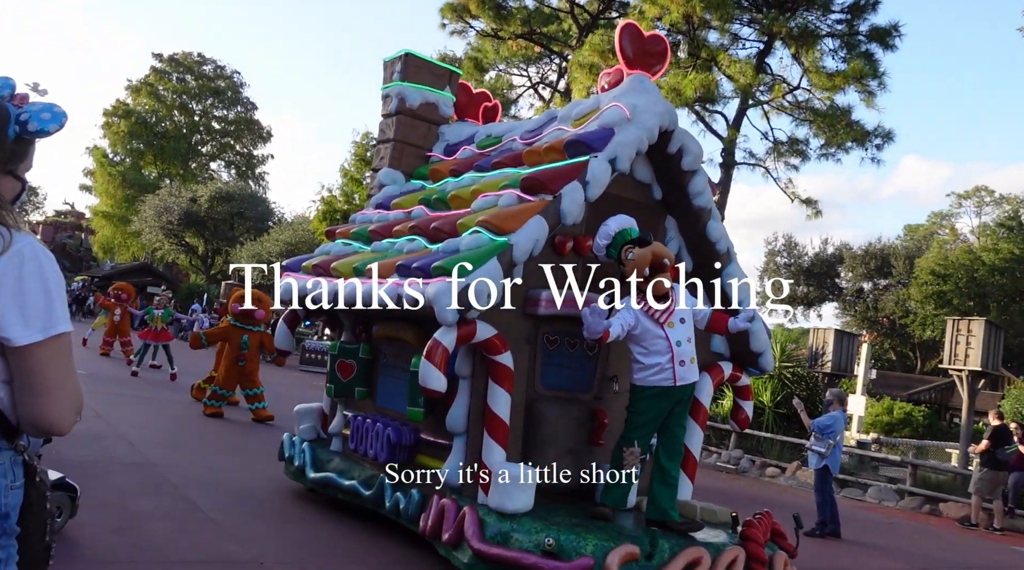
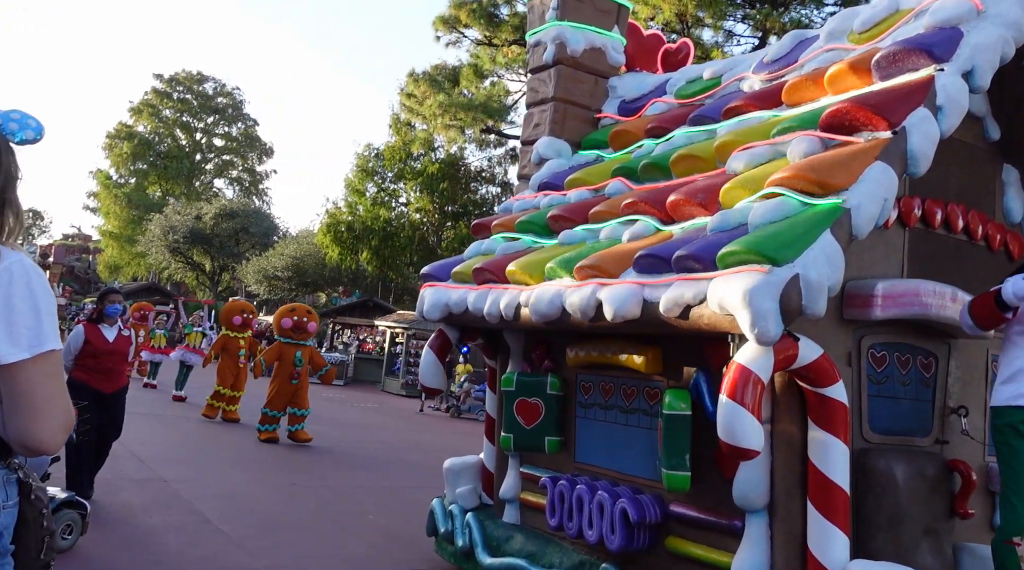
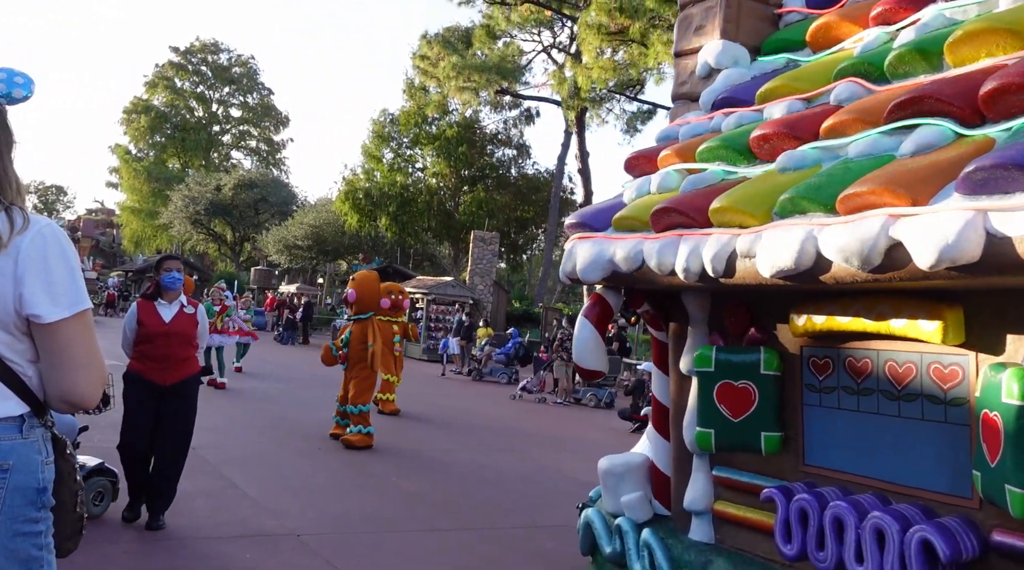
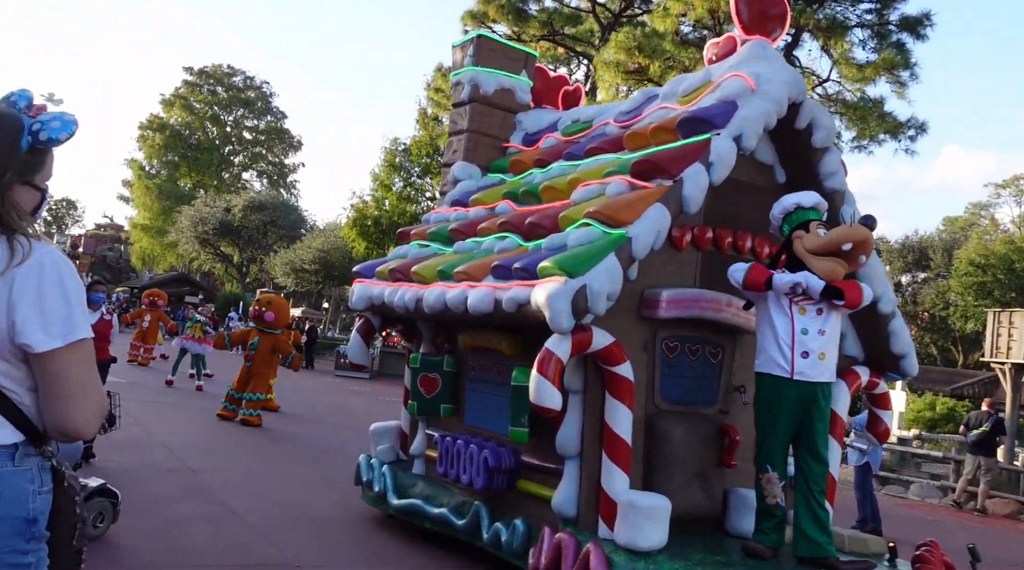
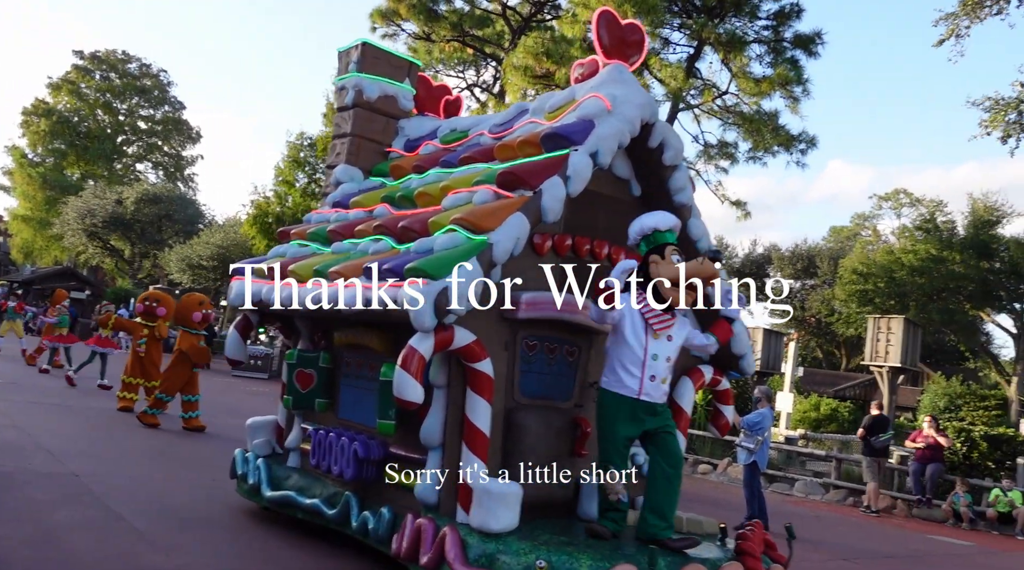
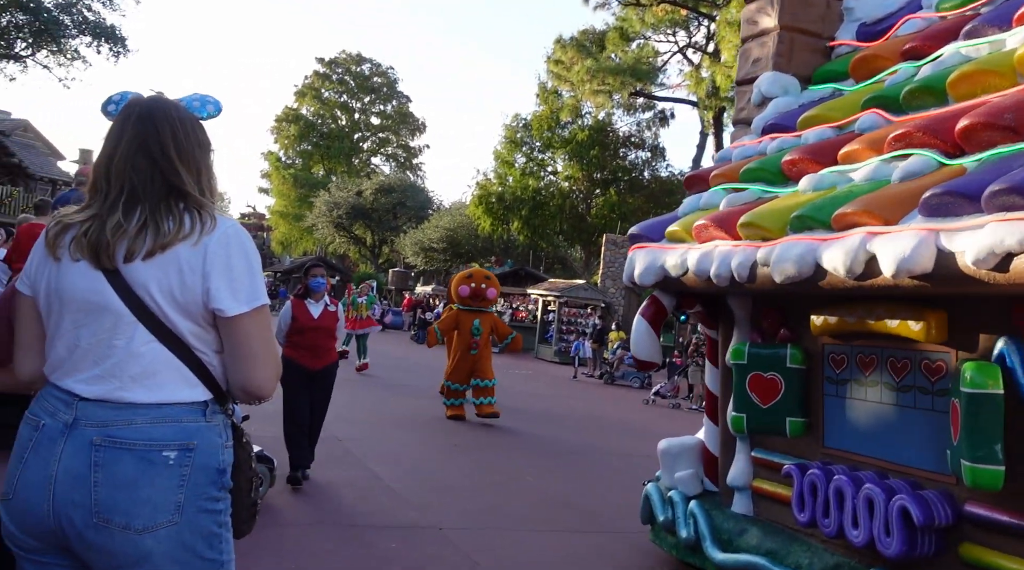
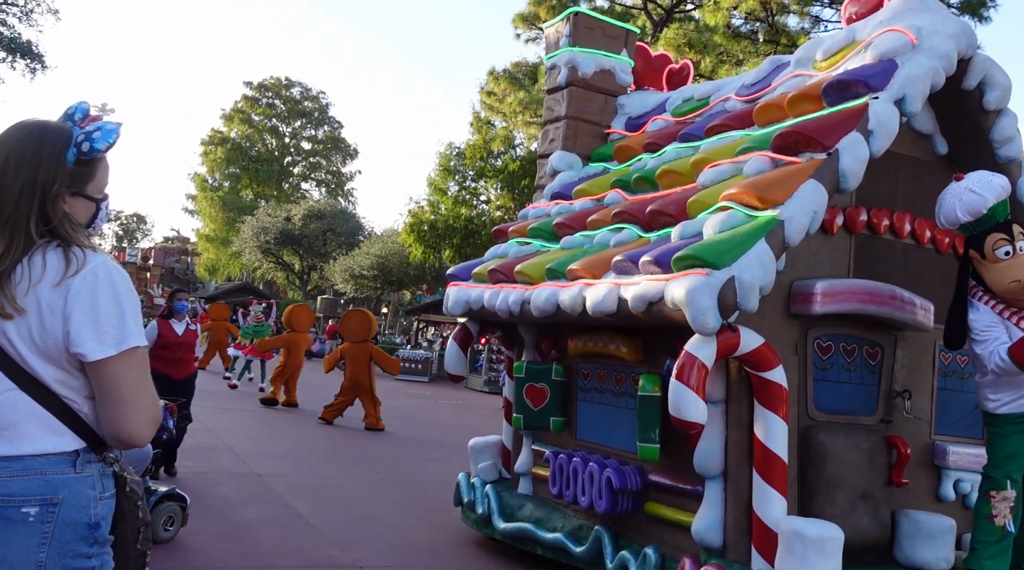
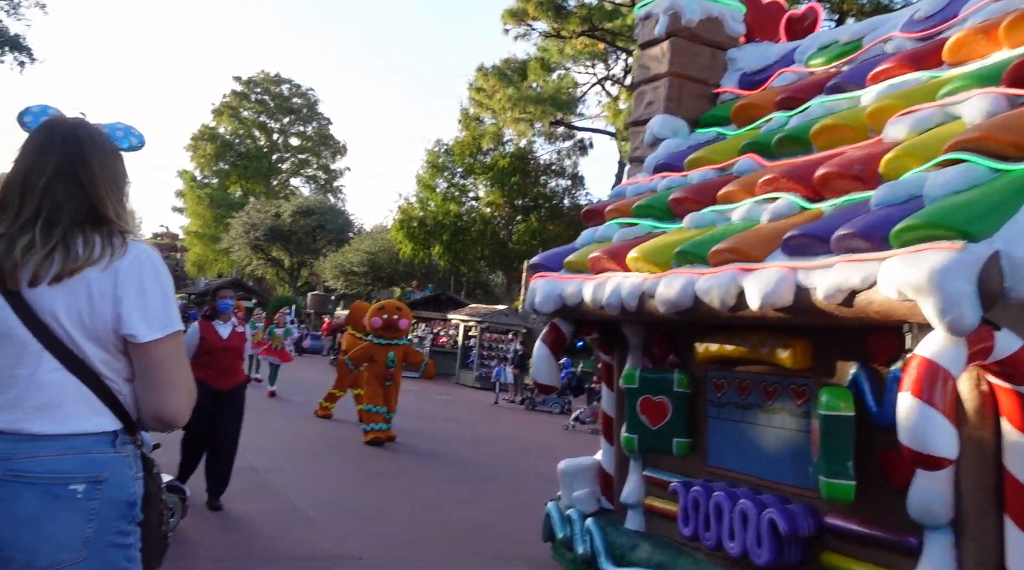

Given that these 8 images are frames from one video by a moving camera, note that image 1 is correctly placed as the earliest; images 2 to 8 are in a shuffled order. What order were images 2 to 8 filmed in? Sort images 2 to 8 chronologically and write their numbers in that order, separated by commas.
5, 4, 7, 2, 8, 6, 3
